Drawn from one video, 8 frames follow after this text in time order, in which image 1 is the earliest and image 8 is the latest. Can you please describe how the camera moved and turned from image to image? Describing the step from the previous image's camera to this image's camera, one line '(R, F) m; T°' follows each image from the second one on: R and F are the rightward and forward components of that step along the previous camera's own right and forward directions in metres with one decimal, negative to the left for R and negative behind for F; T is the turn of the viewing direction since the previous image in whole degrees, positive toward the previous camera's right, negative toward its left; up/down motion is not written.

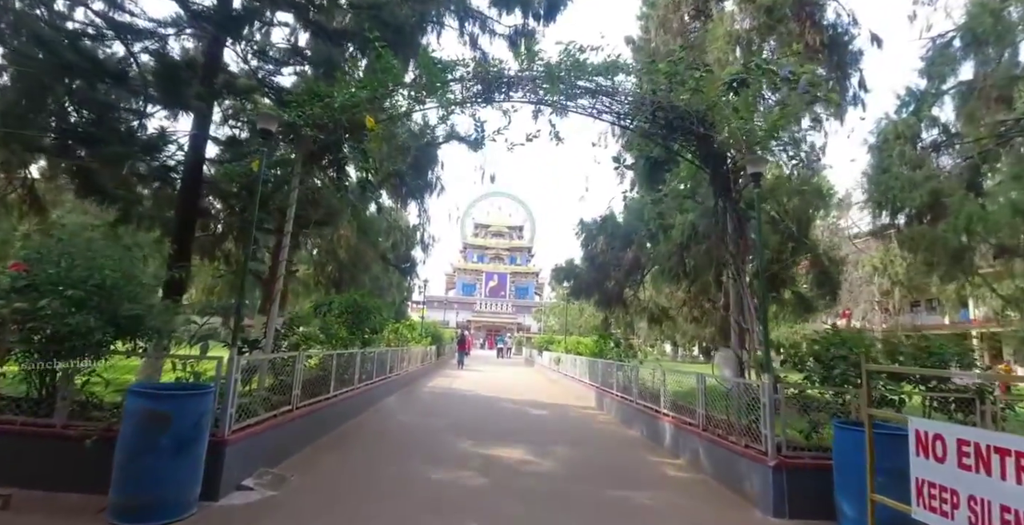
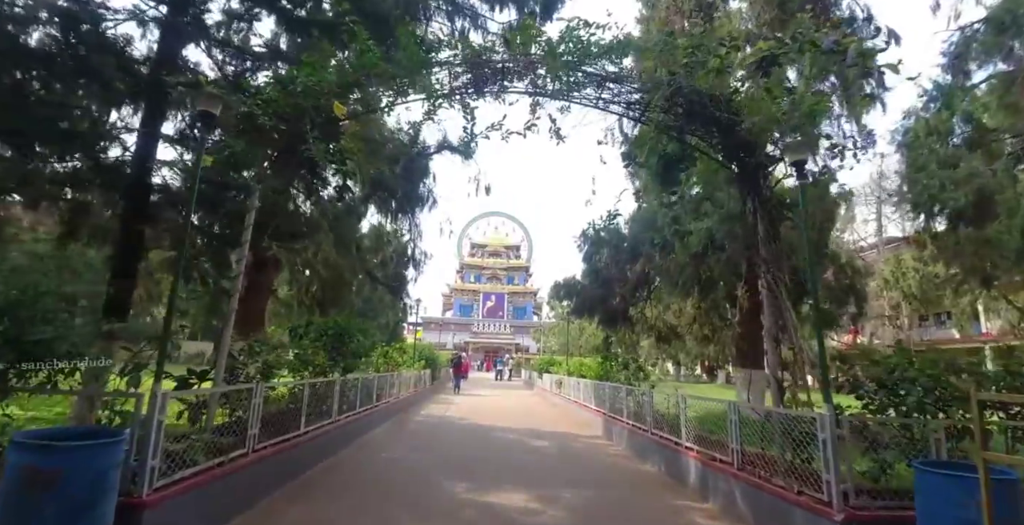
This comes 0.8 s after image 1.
(0.0, +0.7) m; 0°
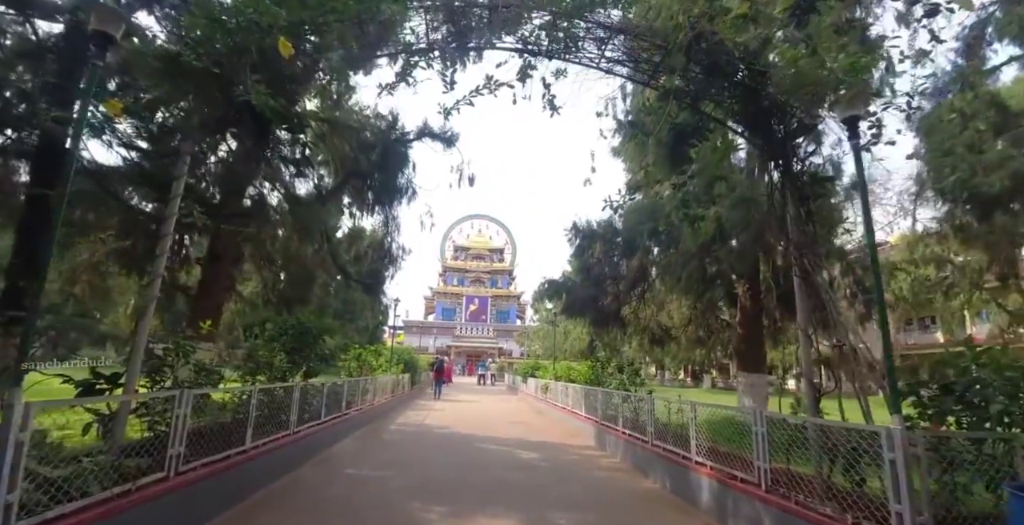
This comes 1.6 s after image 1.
(0.0, +0.6) m; +2°
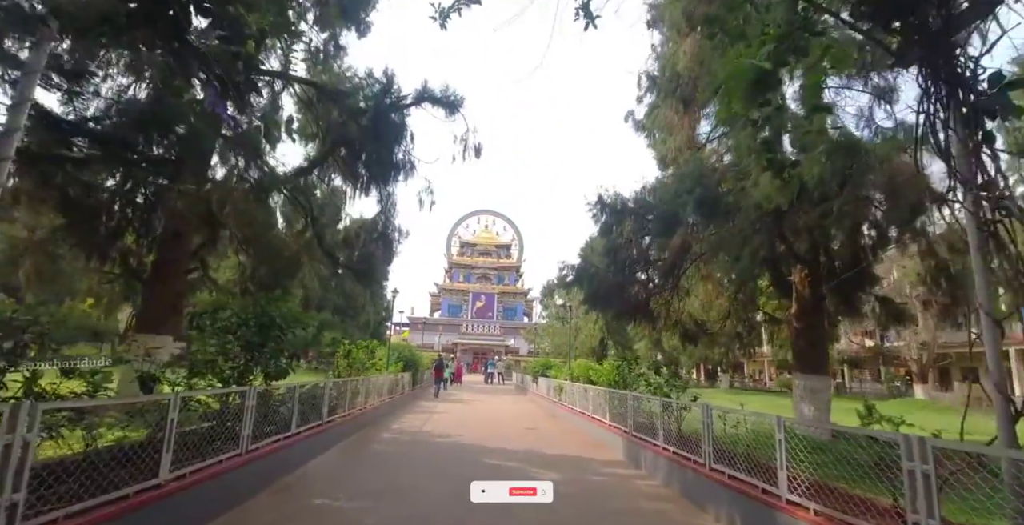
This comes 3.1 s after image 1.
(-0.1, +1.1) m; -1°
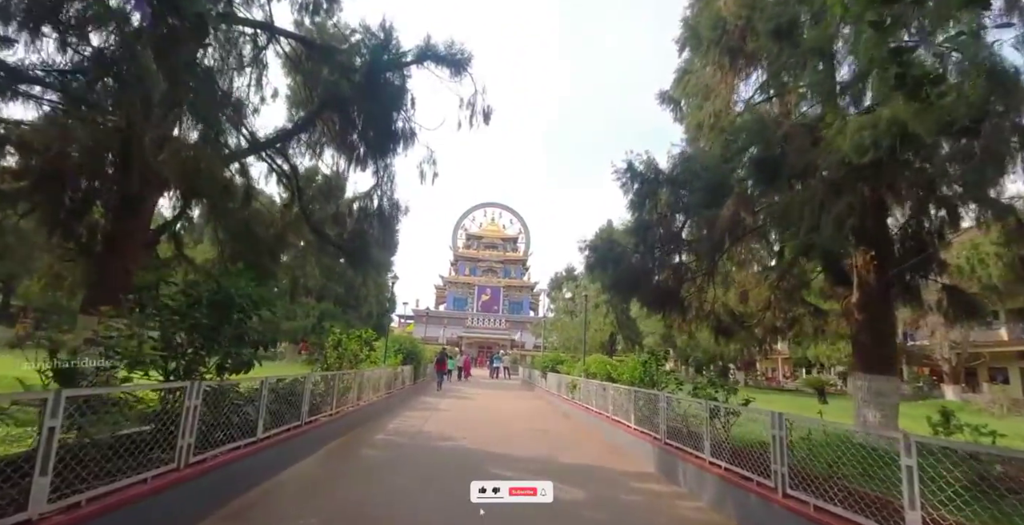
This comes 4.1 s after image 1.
(-0.1, +0.9) m; -1°
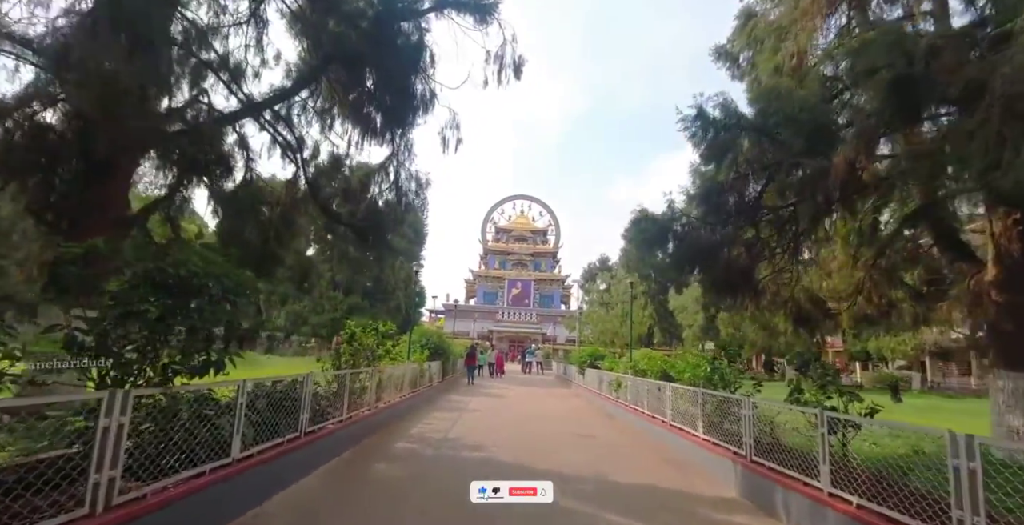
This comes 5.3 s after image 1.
(-0.1, +0.9) m; -4°
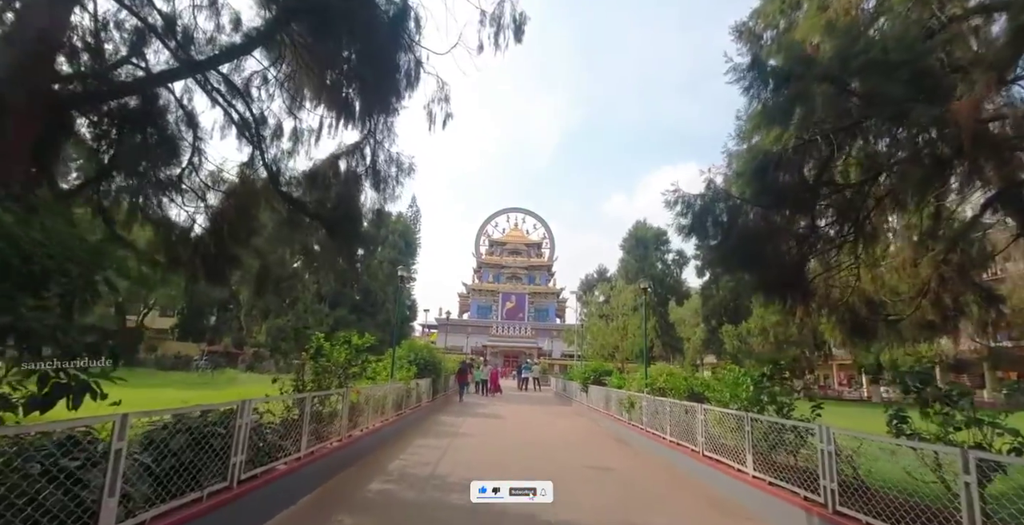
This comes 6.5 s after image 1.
(-0.1, +0.9) m; +1°
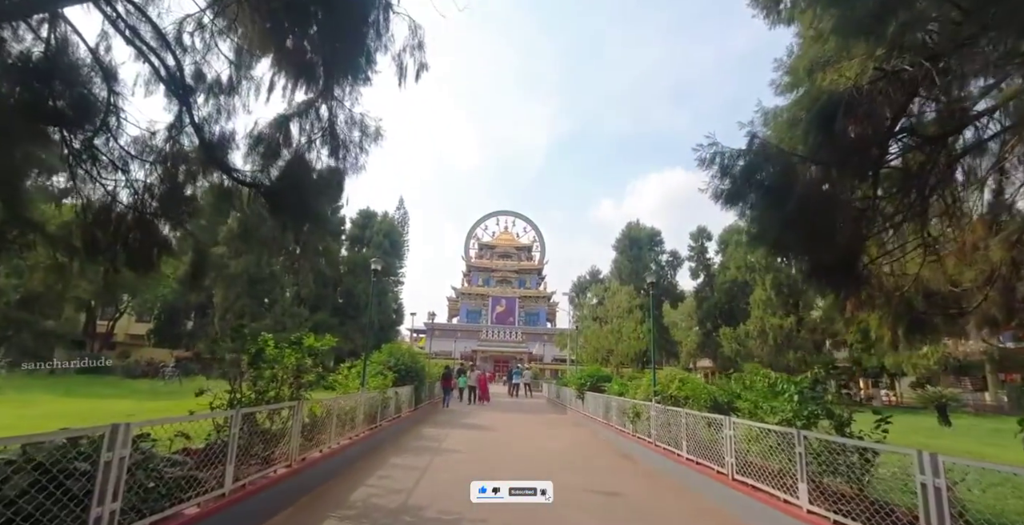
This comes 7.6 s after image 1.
(0.0, +0.8) m; +1°
